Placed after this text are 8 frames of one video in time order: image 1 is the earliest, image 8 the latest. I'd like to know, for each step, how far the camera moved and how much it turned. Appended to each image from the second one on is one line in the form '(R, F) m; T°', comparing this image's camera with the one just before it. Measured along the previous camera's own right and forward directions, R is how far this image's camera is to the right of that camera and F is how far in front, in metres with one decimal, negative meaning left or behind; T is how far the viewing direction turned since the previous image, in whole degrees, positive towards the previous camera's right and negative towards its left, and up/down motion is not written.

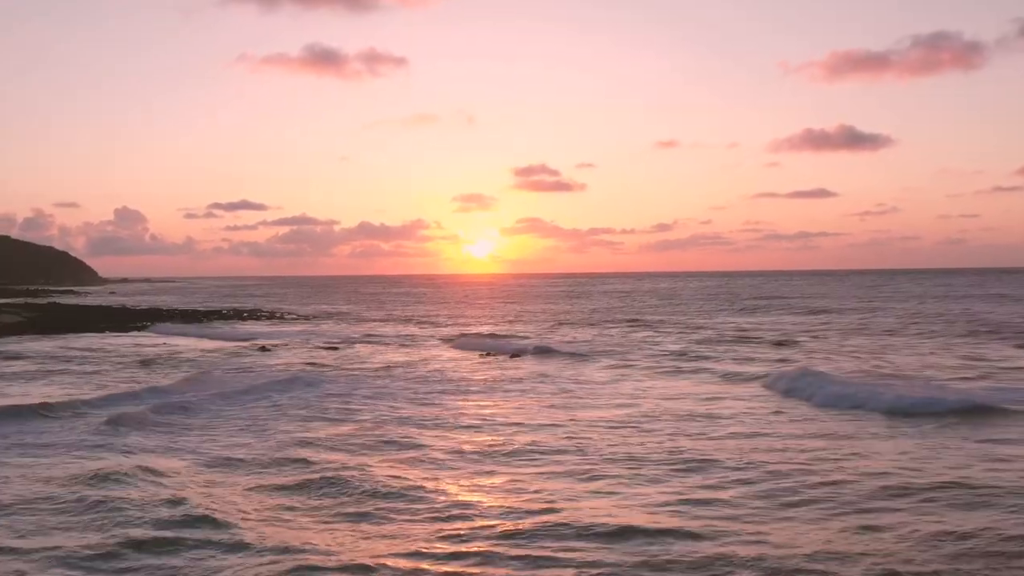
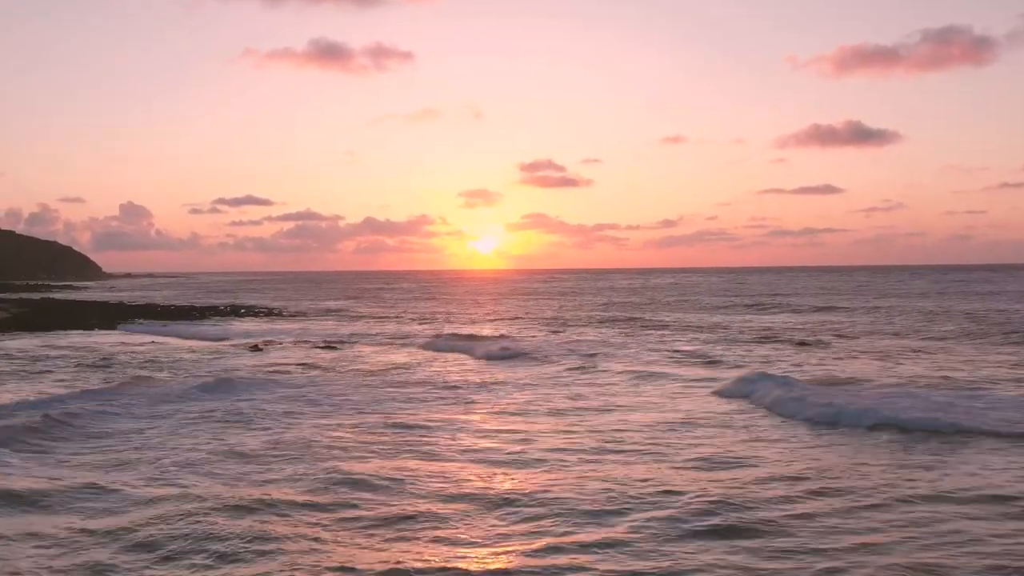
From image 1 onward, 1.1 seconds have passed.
(0.0, +1.9) m; 0°
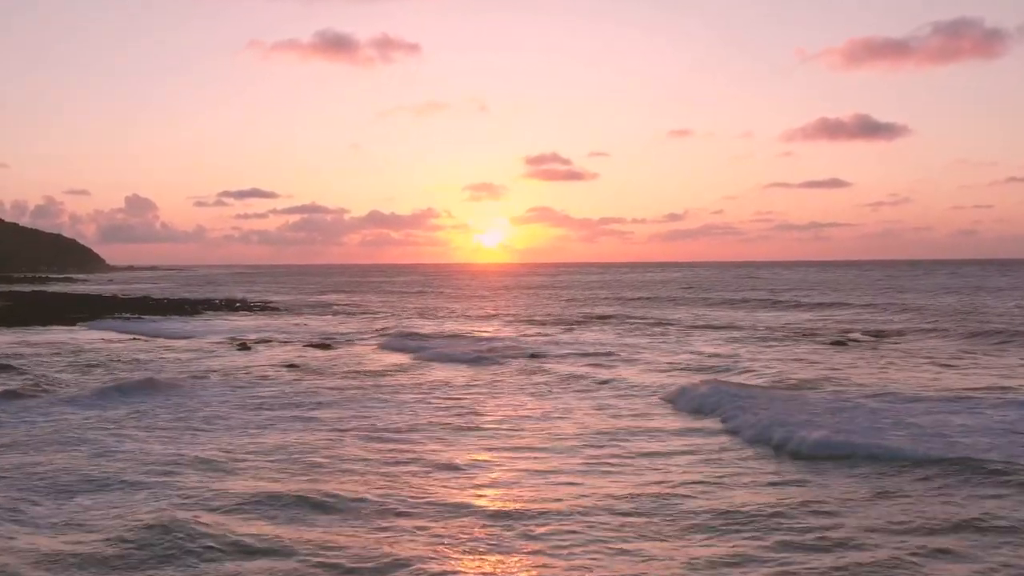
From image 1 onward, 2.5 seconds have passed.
(-0.2, +2.7) m; 0°
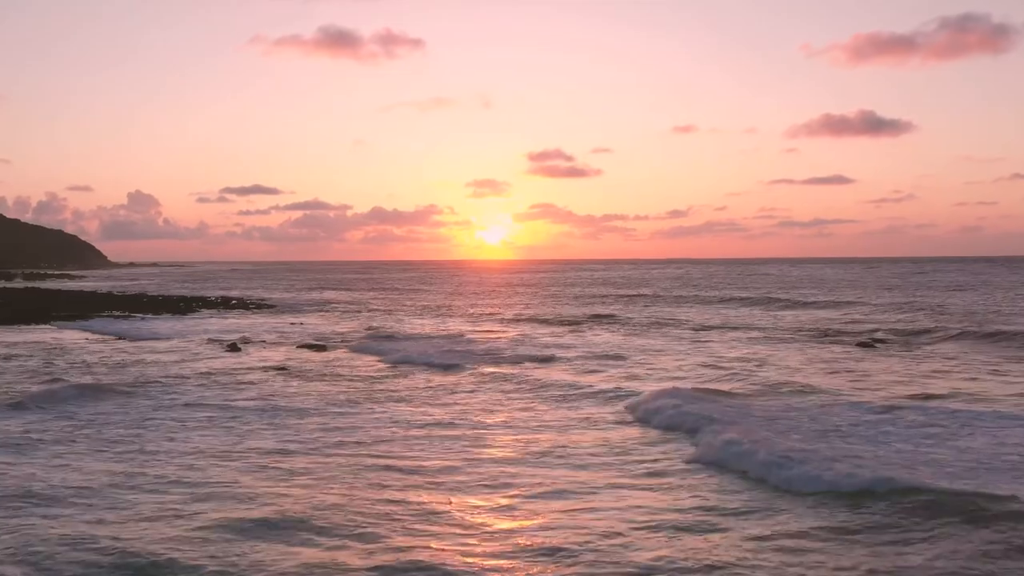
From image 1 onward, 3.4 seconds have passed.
(-0.1, +1.8) m; 0°
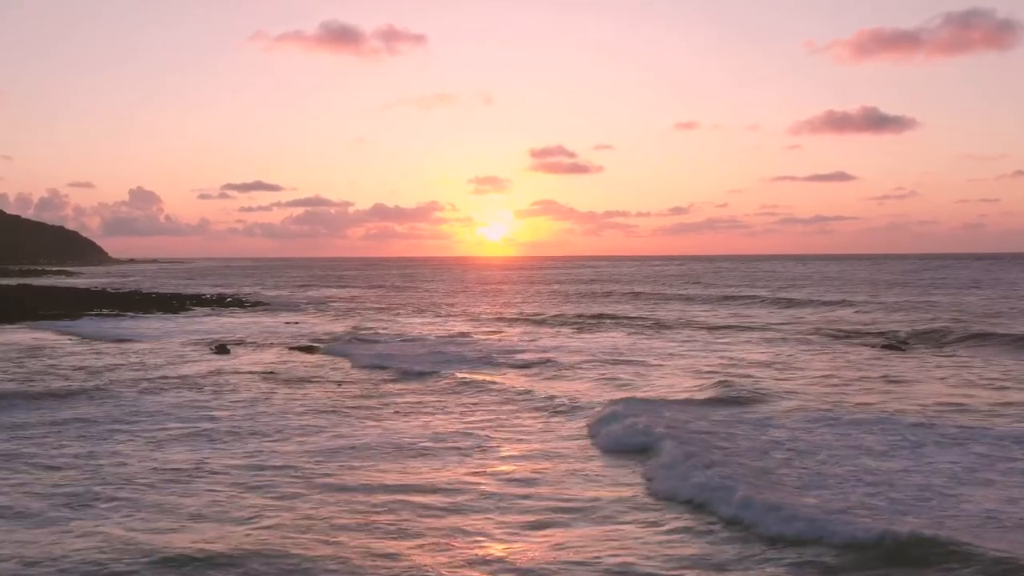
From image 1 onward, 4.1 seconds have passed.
(-0.1, +1.7) m; 0°
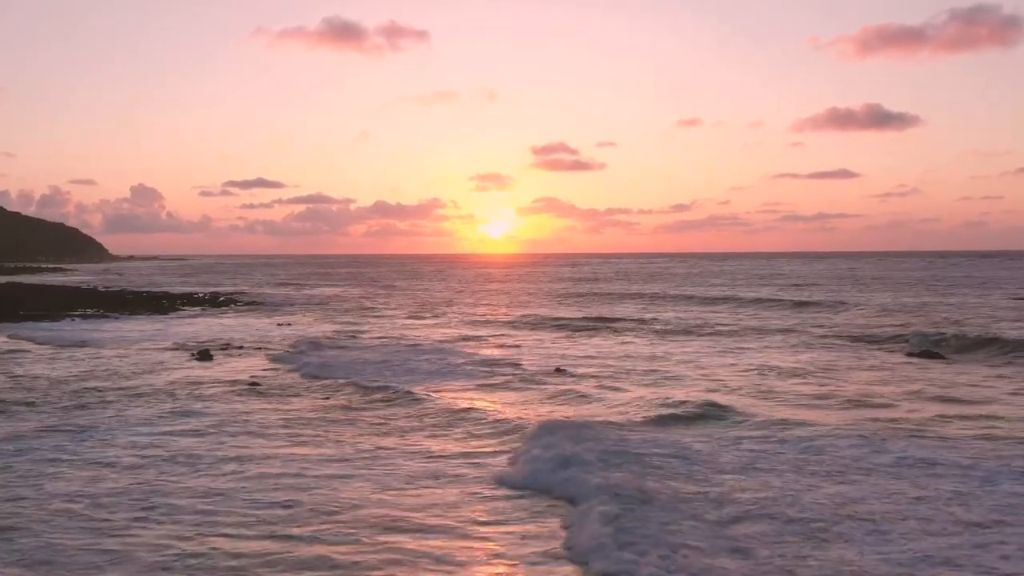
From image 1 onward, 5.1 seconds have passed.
(-0.1, +2.1) m; 0°
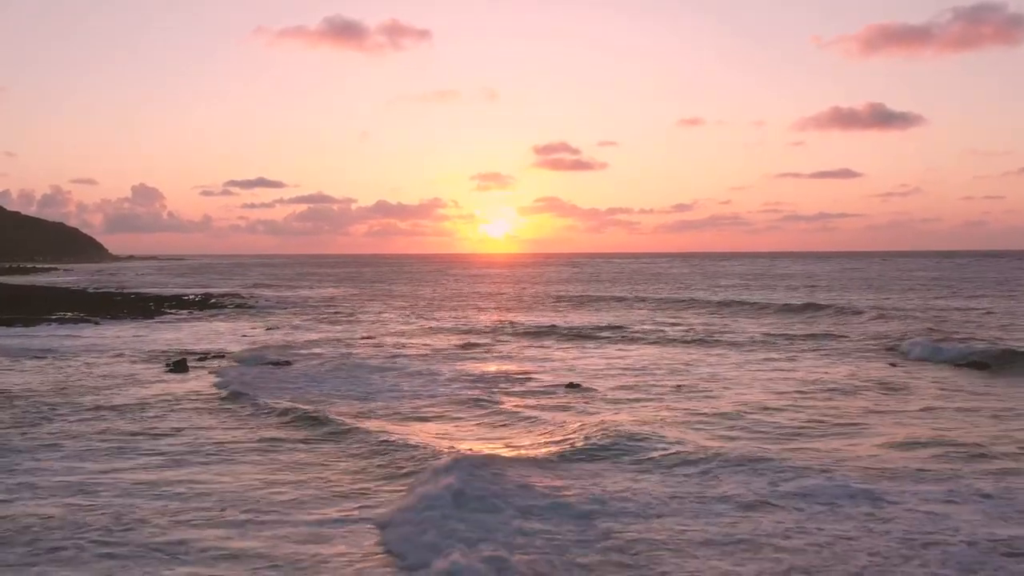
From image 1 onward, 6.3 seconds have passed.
(-0.2, +2.3) m; 0°
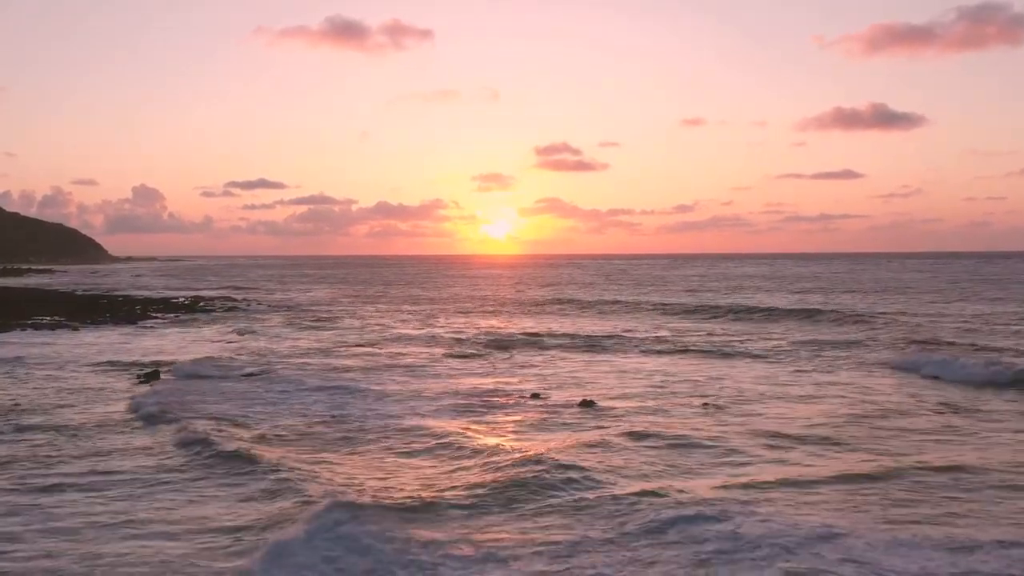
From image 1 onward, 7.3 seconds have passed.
(-0.1, +2.1) m; 0°
